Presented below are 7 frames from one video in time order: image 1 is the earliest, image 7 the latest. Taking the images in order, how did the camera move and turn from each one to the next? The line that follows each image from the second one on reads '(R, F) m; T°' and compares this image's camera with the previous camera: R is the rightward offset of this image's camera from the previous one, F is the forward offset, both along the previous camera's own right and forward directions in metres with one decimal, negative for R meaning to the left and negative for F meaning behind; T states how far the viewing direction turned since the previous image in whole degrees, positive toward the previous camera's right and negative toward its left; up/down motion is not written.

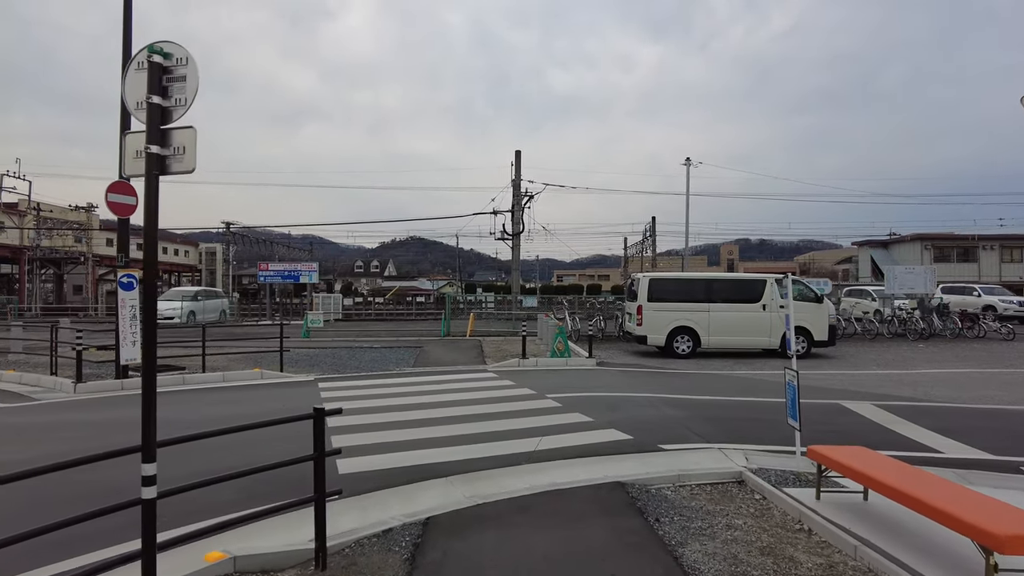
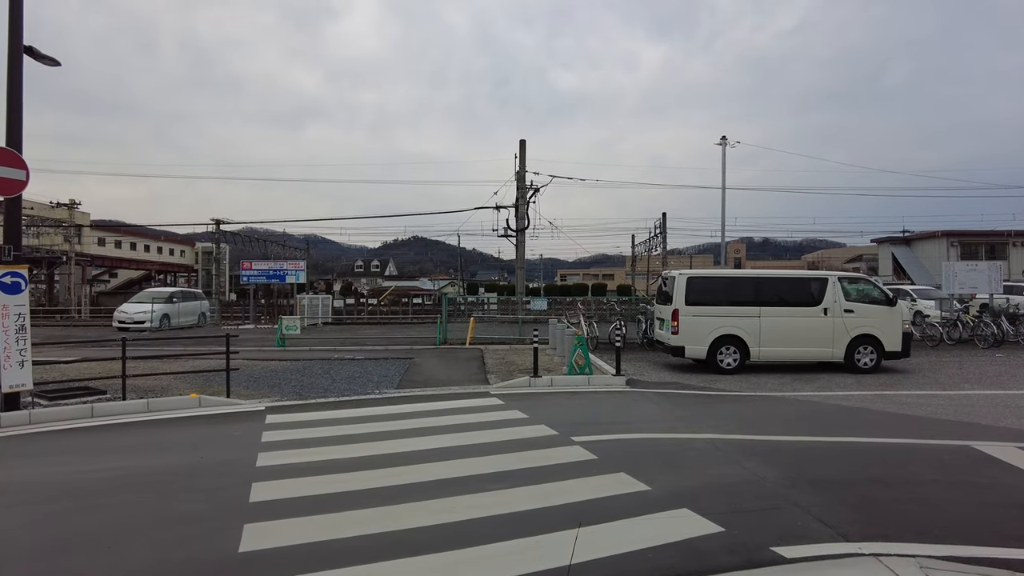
(-0.1, +2.5) m; 0°
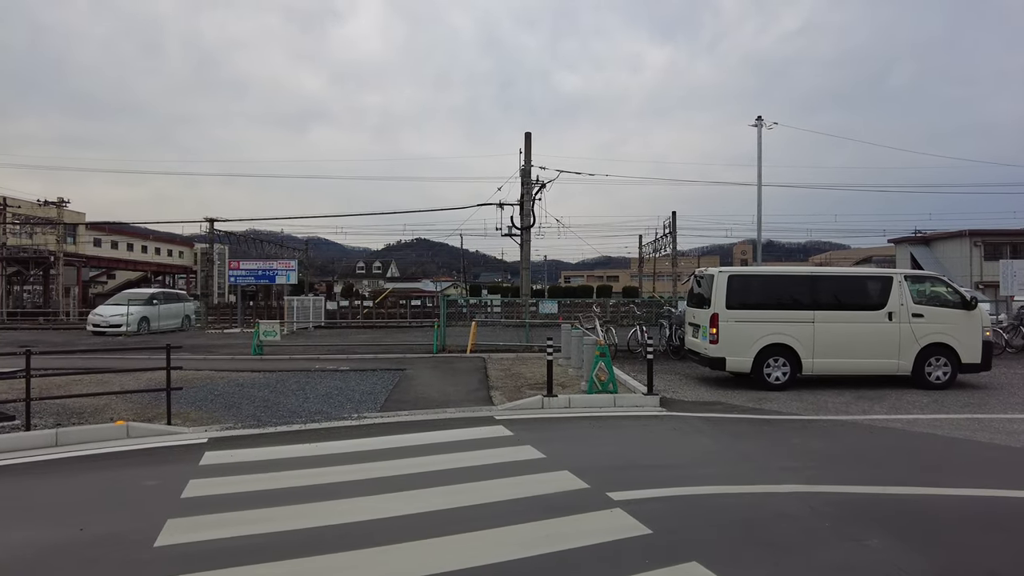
(-0.1, +1.9) m; 0°
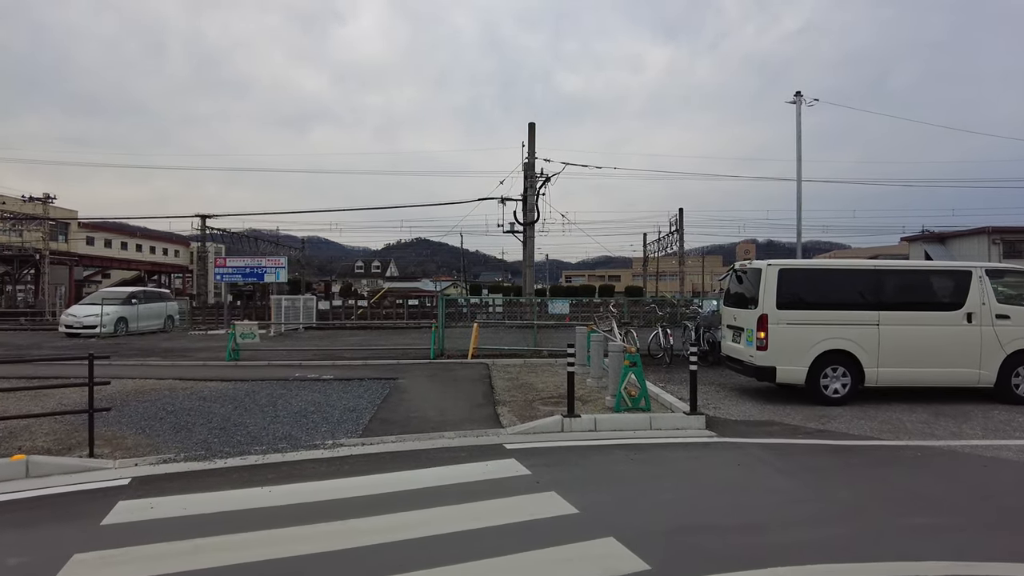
(-0.1, +1.6) m; 0°
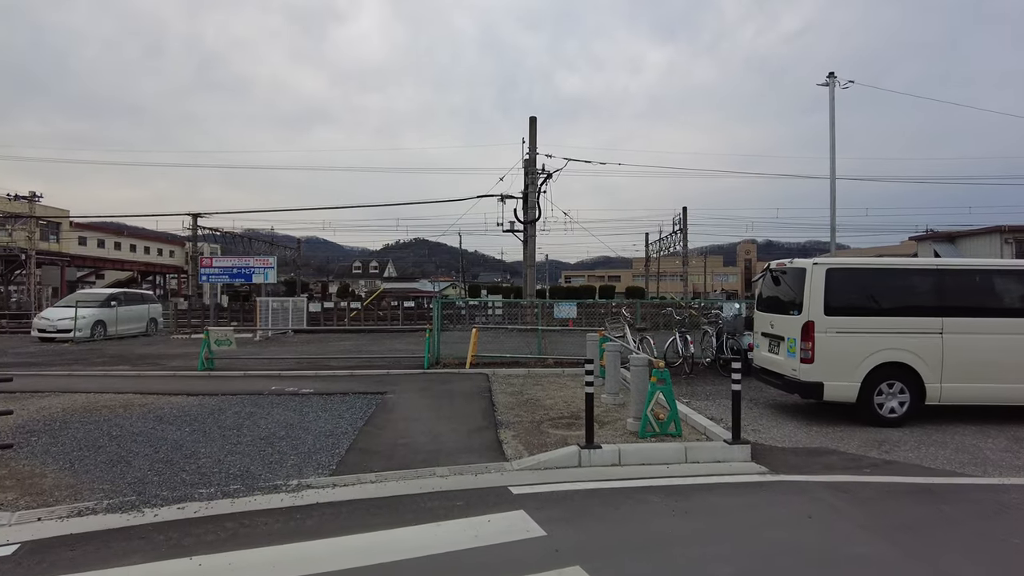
(-0.1, +1.2) m; 0°
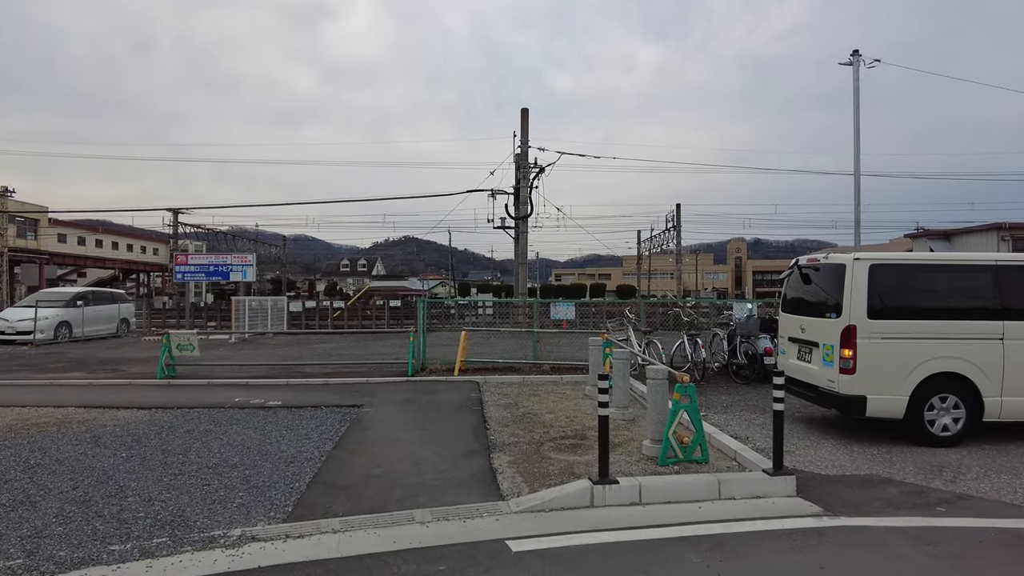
(-0.1, +1.1) m; +1°
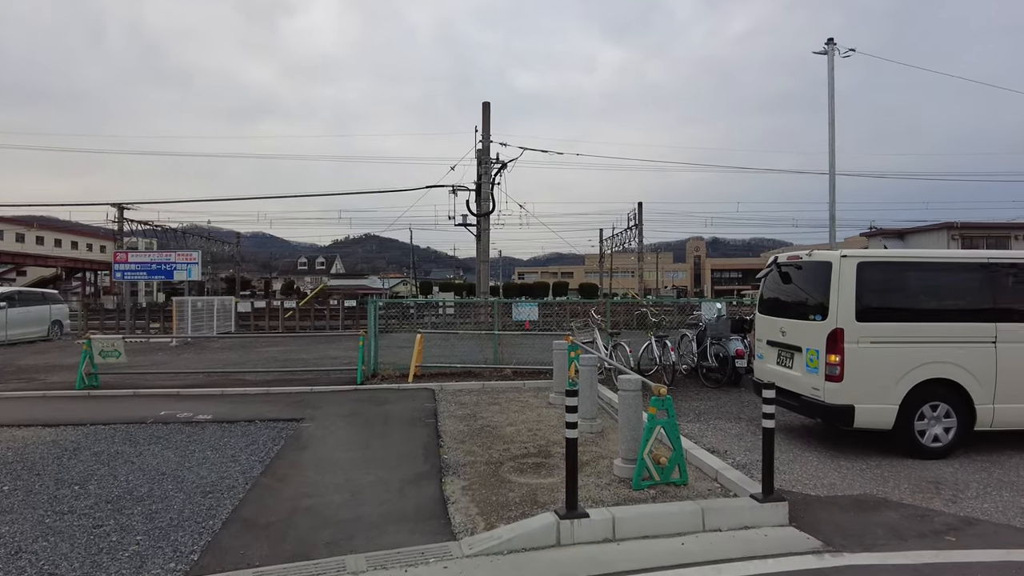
(+0.1, +0.7) m; +3°
